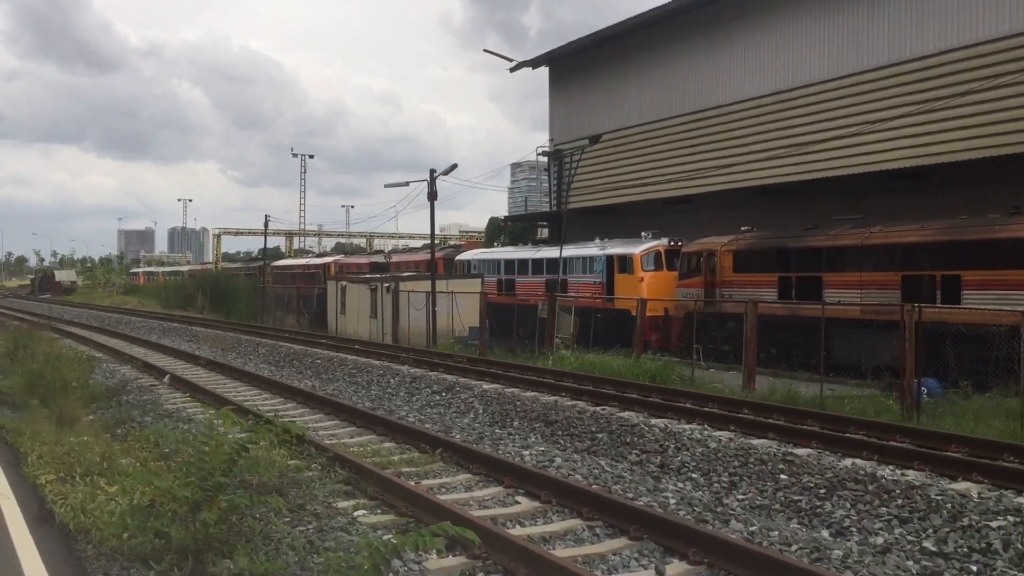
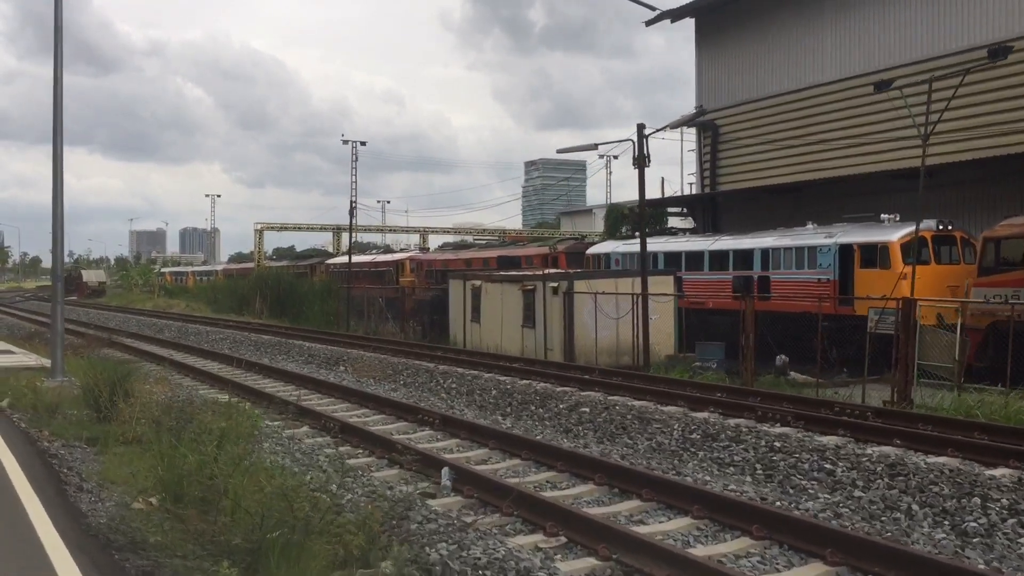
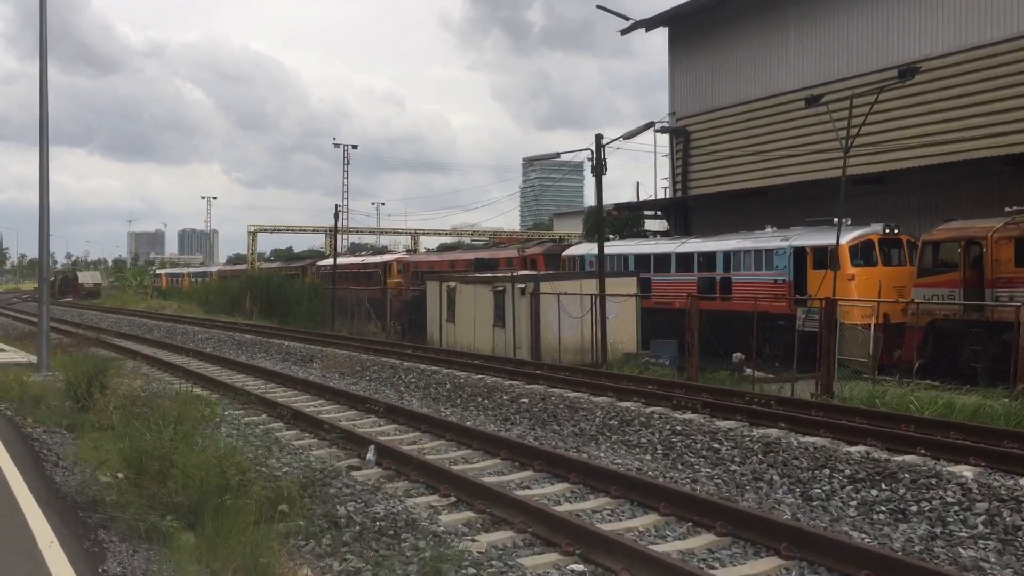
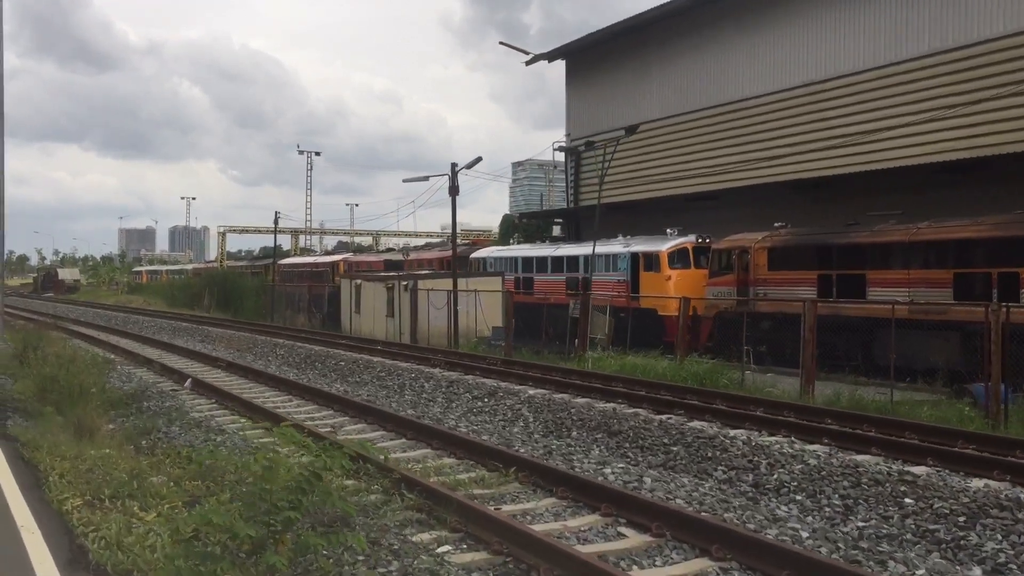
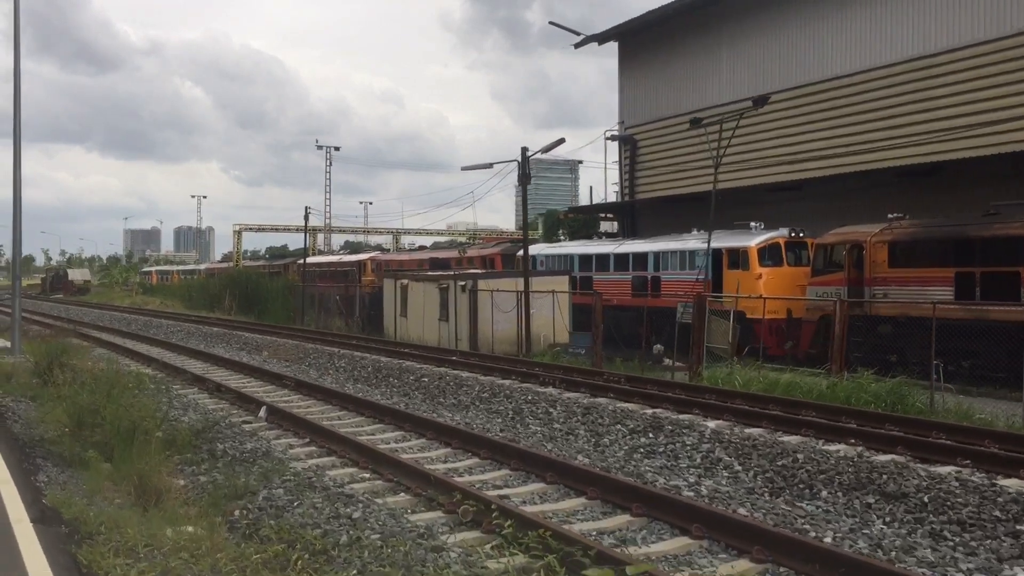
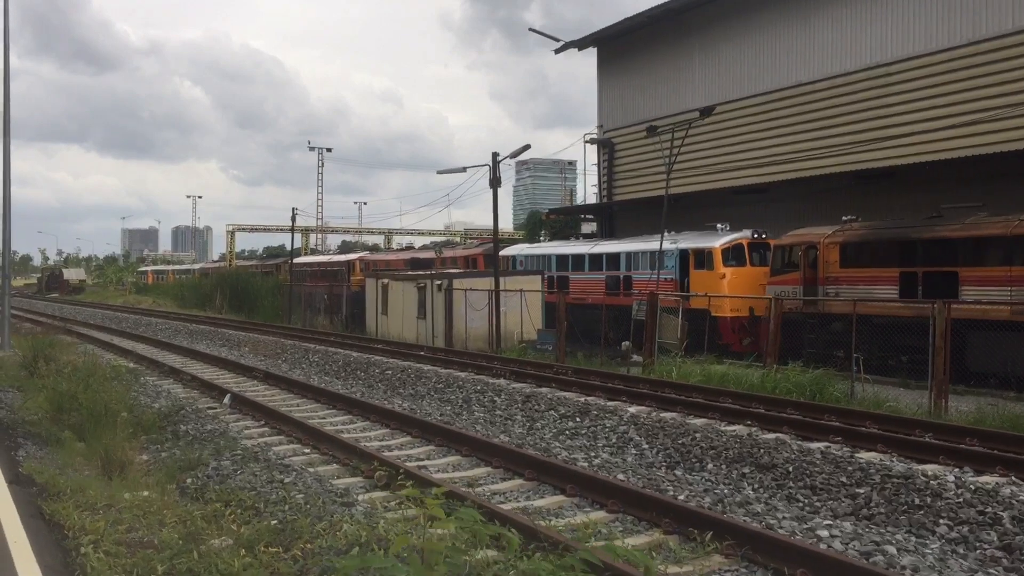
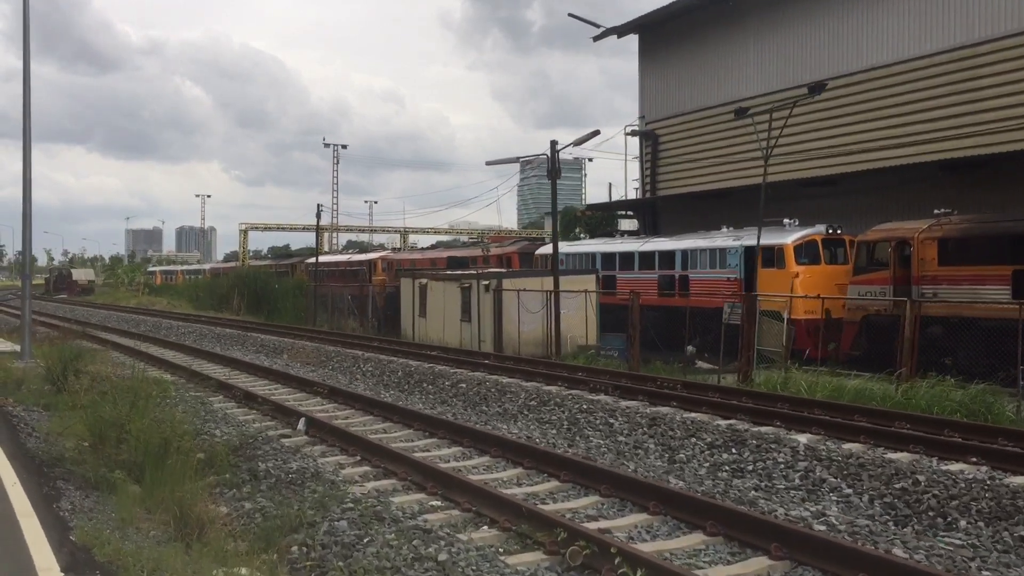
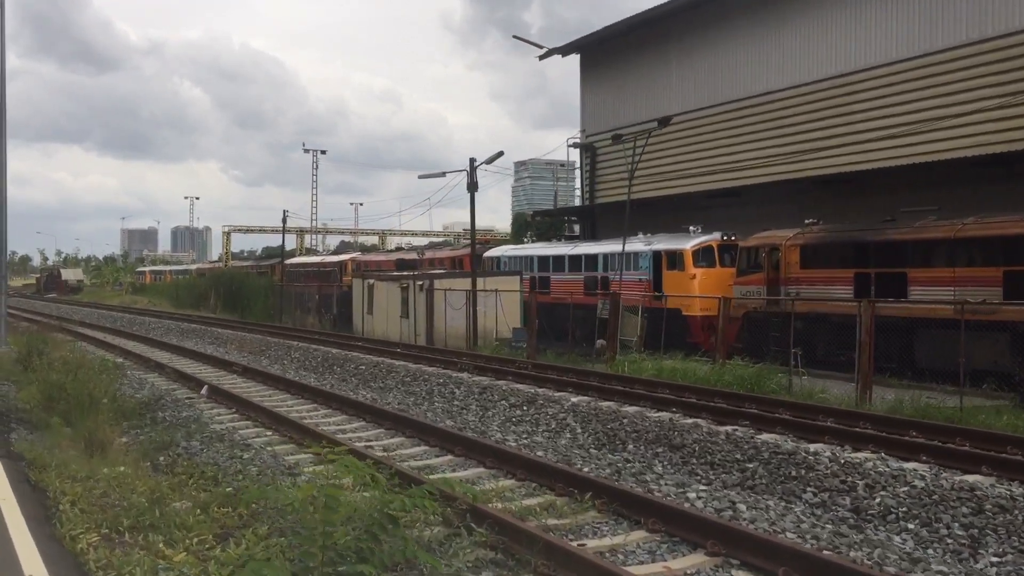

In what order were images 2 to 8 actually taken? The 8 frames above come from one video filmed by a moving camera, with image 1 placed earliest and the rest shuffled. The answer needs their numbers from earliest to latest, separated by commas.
4, 8, 6, 5, 7, 3, 2
